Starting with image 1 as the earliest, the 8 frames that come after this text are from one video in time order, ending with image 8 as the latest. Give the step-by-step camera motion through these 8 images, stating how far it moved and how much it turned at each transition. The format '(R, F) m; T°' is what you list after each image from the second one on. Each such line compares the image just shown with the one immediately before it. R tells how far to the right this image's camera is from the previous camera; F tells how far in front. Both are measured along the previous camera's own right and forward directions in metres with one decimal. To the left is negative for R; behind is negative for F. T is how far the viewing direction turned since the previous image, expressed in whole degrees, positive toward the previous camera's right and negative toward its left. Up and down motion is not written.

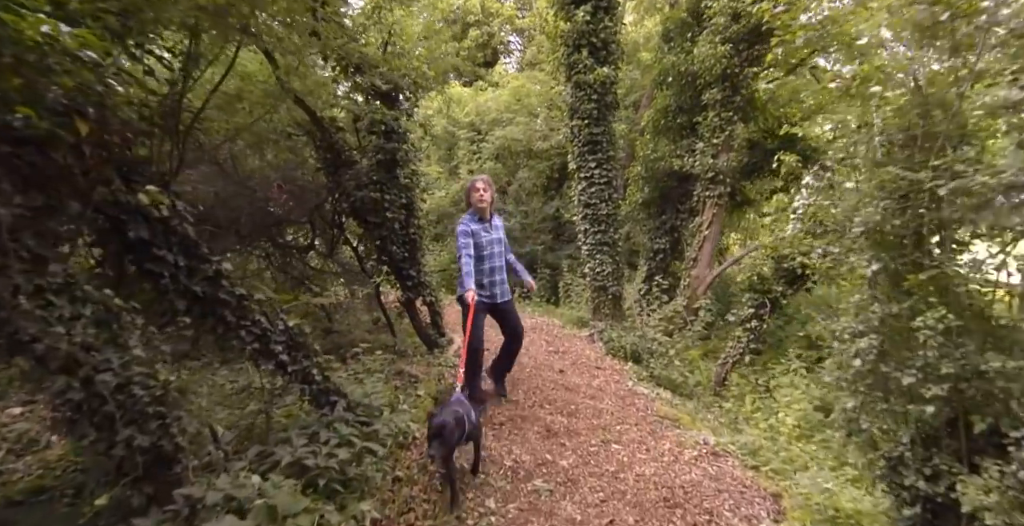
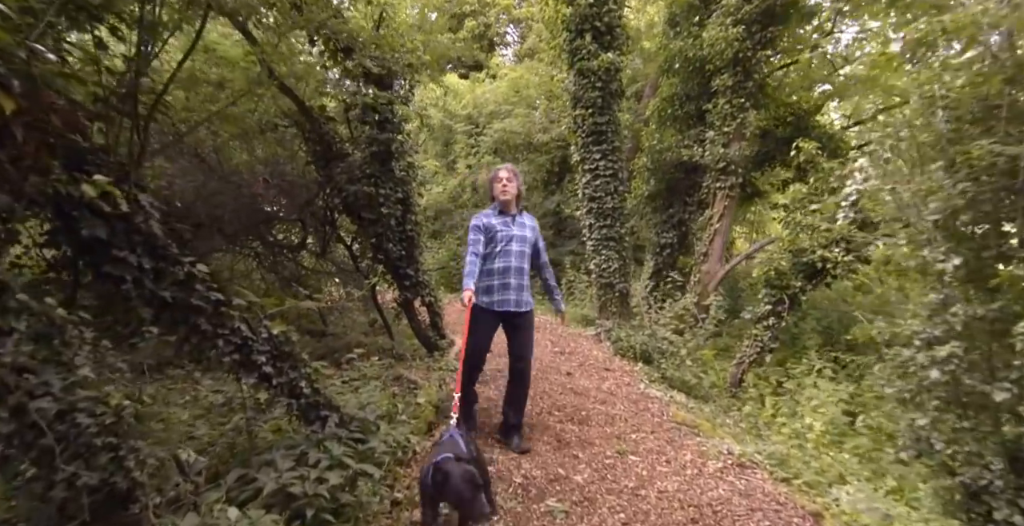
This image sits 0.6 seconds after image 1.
(-0.1, +0.4) m; 0°
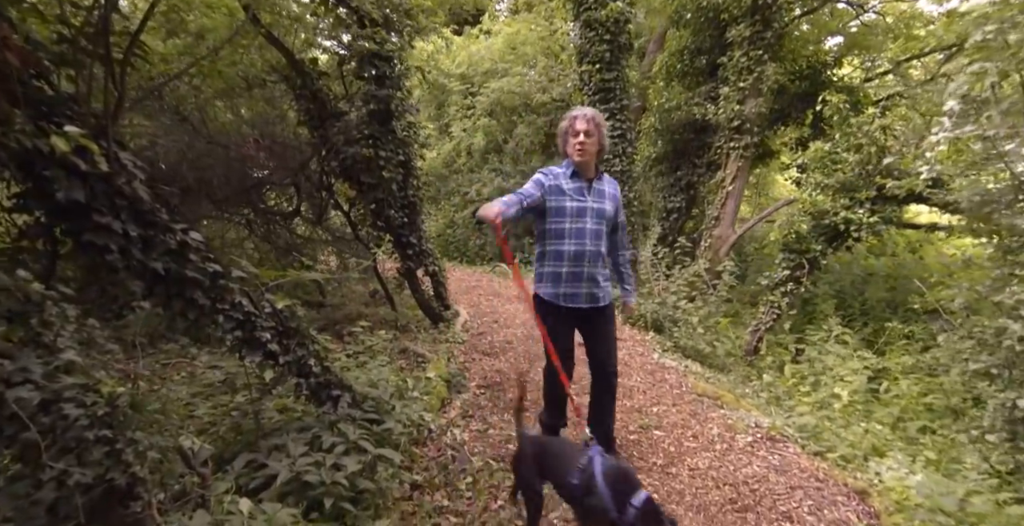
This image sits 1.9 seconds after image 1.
(-0.2, +0.3) m; +1°
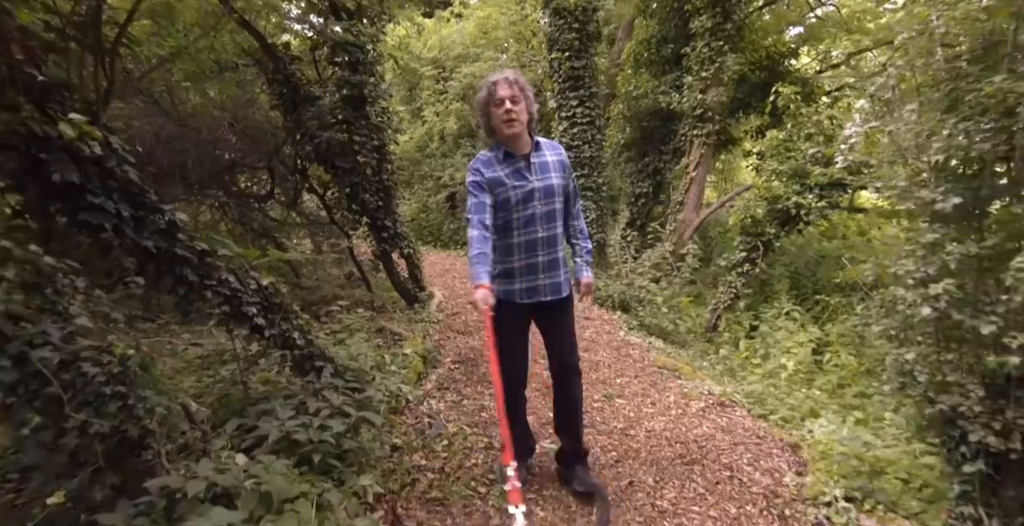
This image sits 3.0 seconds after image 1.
(0.0, -0.3) m; +3°
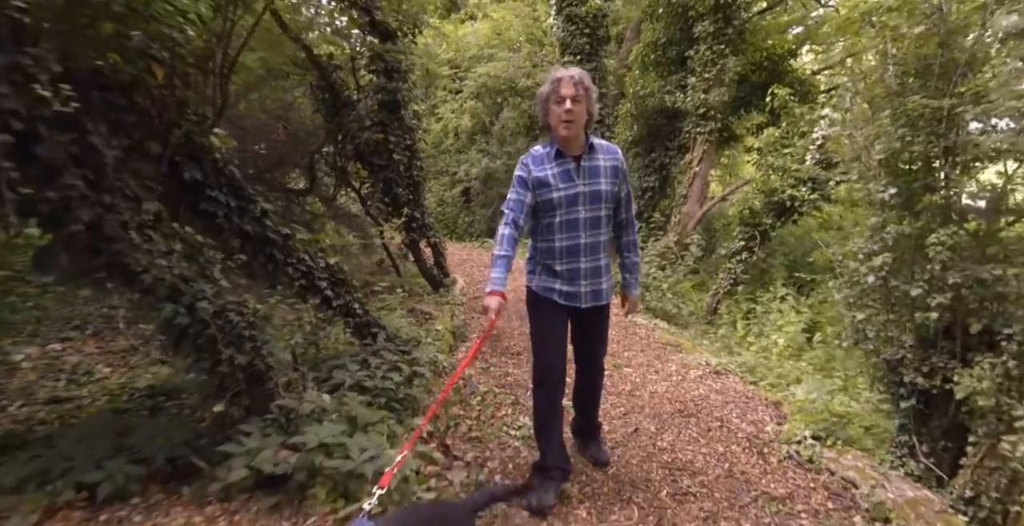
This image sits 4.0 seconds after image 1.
(-0.1, -0.7) m; -1°
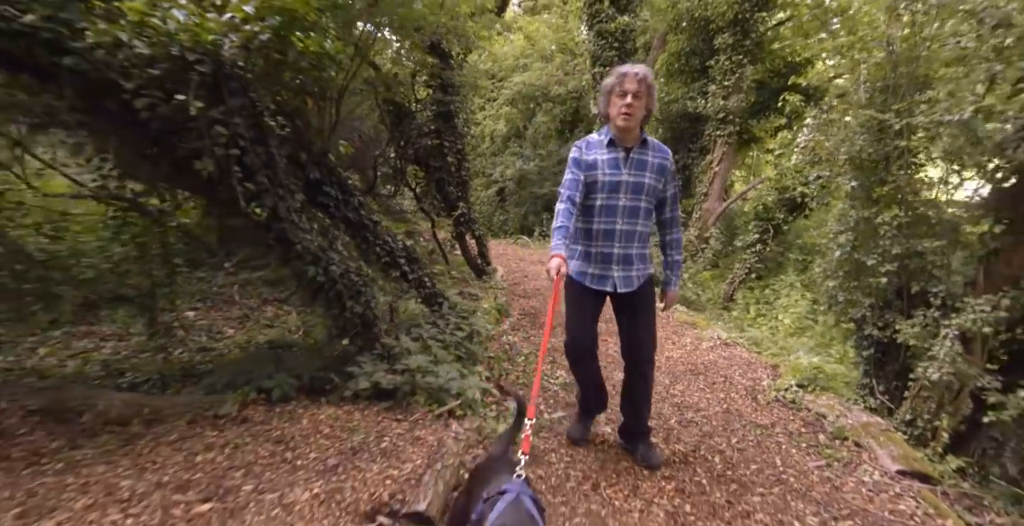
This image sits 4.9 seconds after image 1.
(-0.1, -1.0) m; -3°
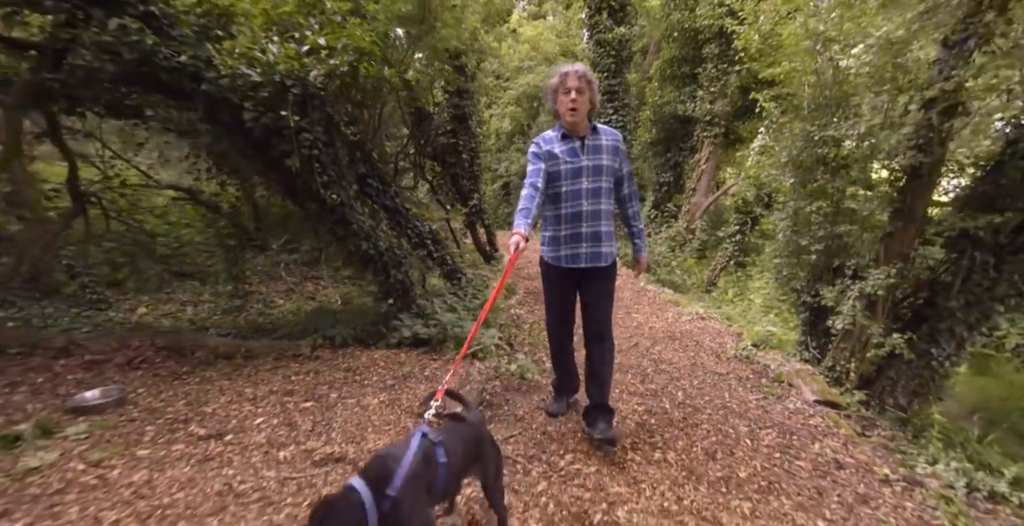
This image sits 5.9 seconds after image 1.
(-0.1, -1.0) m; 0°
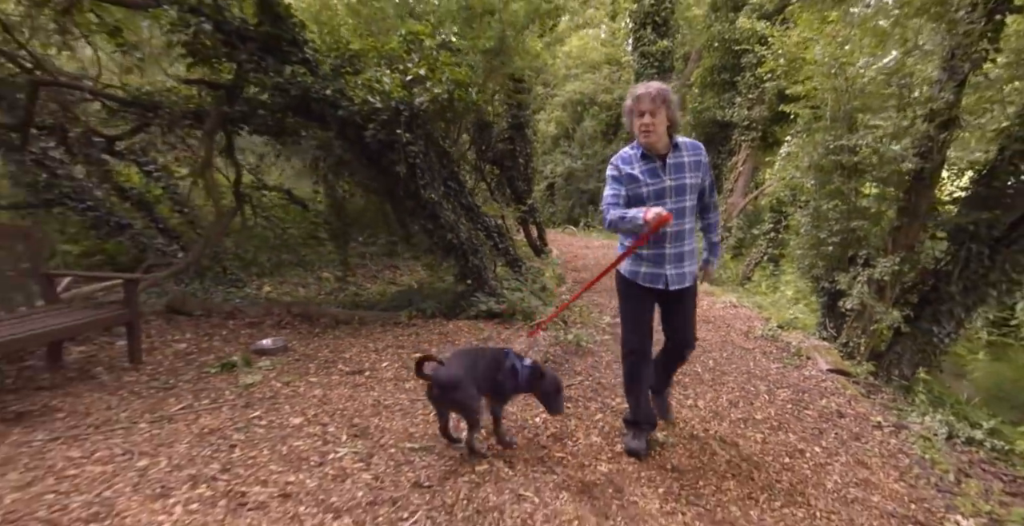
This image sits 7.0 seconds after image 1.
(-0.2, -1.0) m; -4°
